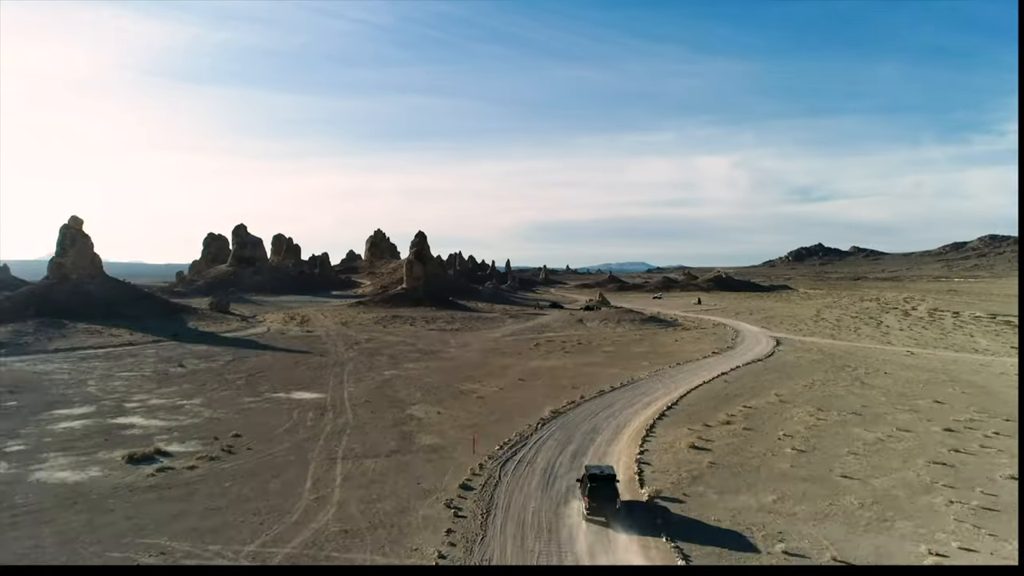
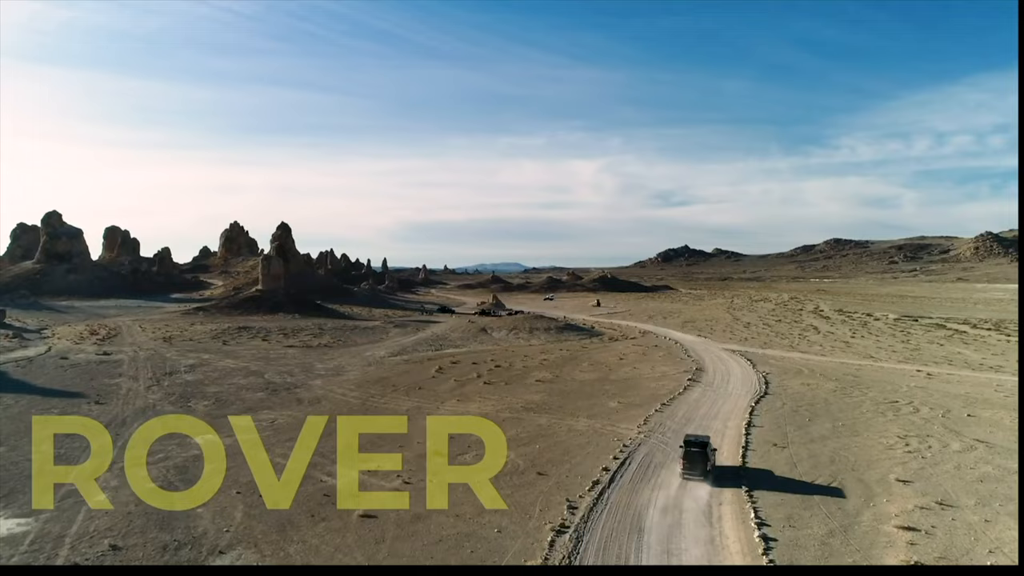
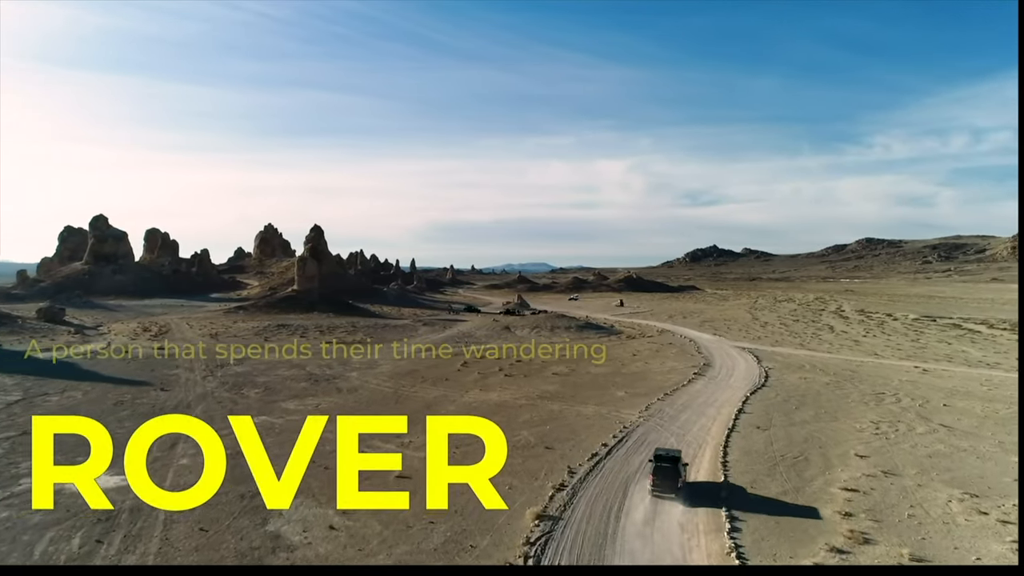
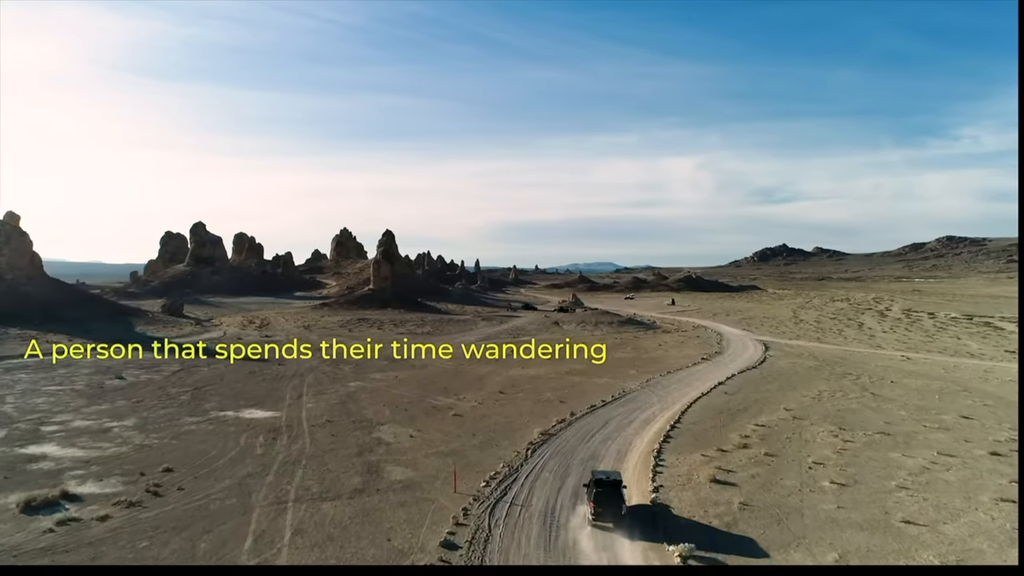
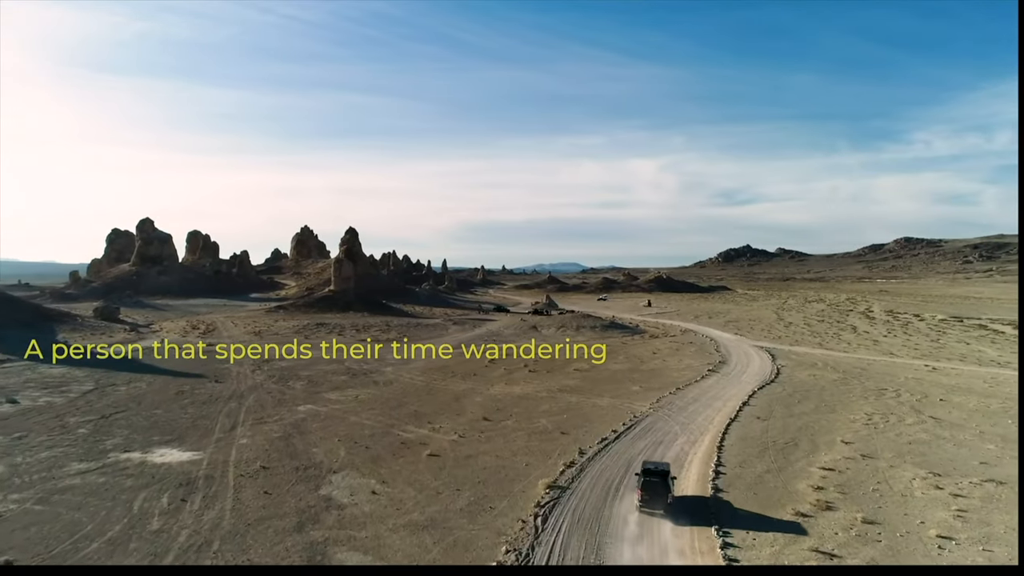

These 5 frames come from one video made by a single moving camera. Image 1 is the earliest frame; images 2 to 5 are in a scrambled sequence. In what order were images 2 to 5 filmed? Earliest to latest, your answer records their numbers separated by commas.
4, 5, 3, 2
